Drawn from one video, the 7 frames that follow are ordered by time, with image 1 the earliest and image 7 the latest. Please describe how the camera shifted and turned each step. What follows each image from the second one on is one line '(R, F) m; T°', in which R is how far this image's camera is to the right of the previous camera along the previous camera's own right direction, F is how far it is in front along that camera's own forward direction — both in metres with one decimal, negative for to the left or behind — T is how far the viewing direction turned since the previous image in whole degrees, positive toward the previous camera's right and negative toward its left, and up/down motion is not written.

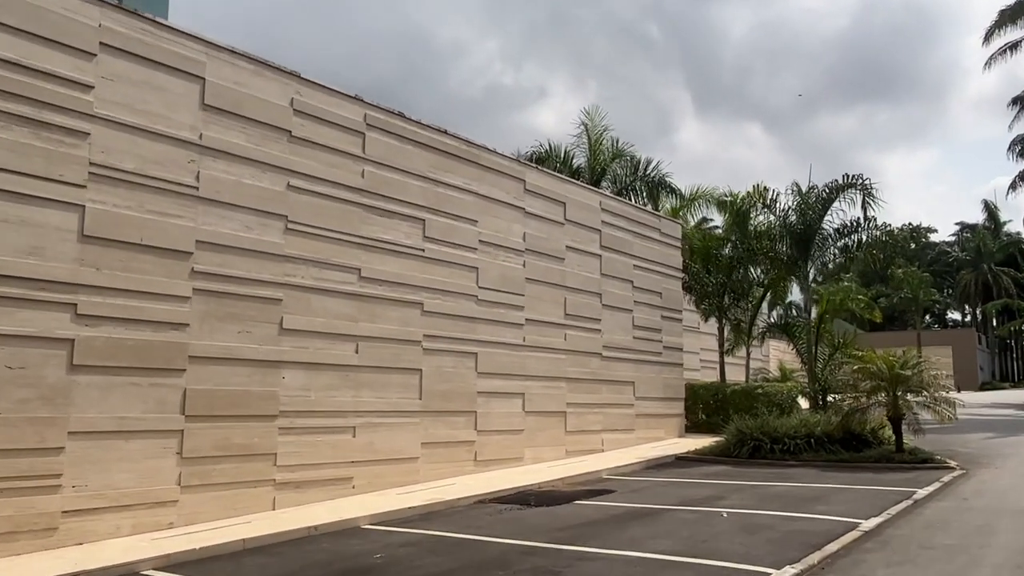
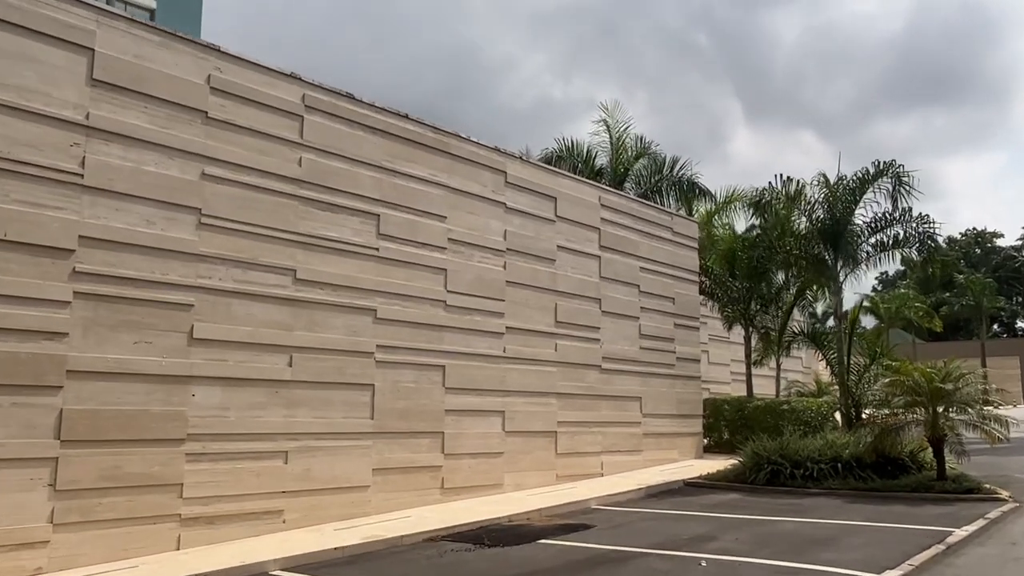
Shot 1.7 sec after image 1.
(+1.2, +1.7) m; -4°
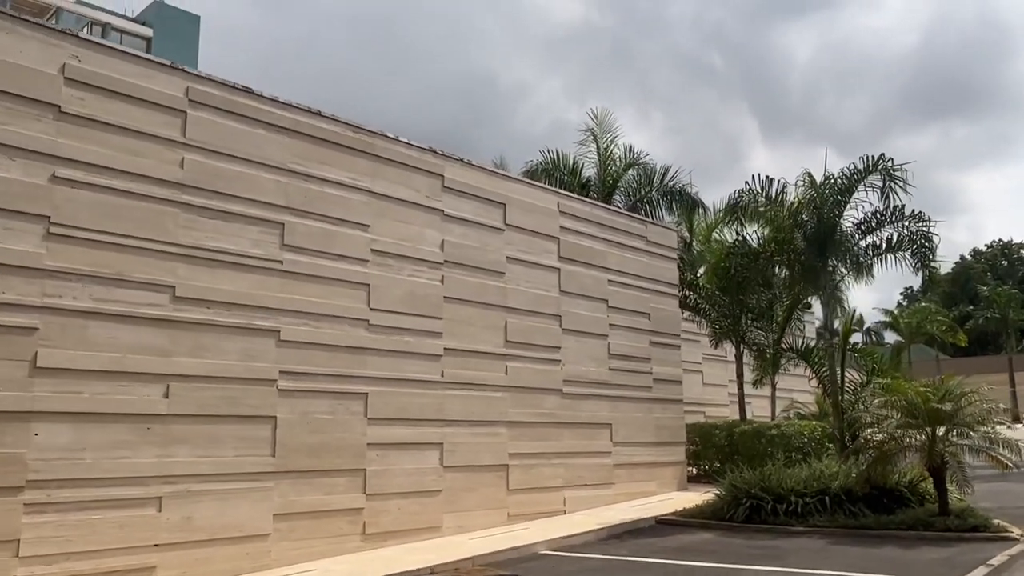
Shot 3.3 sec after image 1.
(+1.2, +1.5) m; -2°
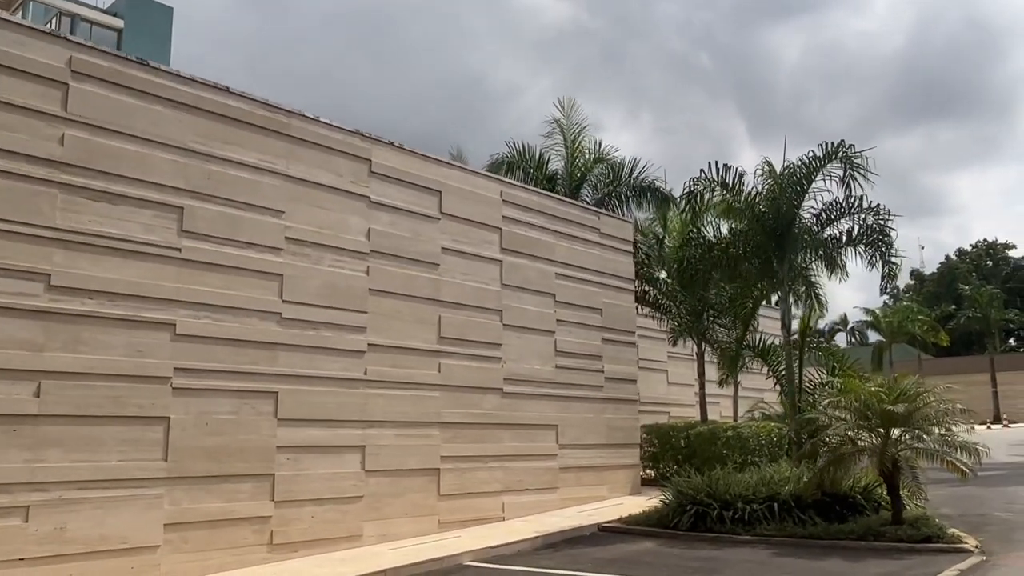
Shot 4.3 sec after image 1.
(+0.8, +0.8) m; +1°
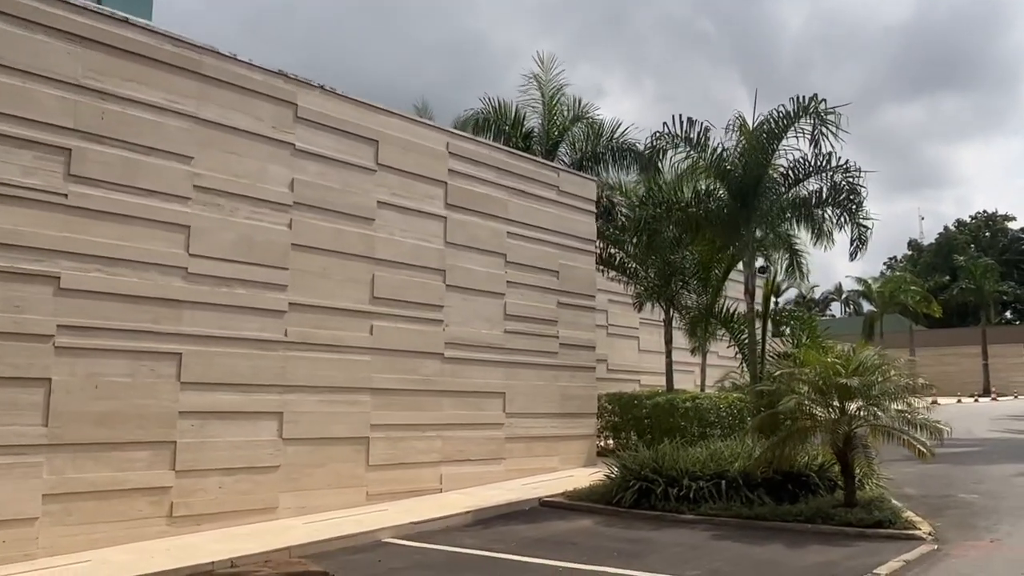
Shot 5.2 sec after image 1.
(+0.8, +0.8) m; 0°
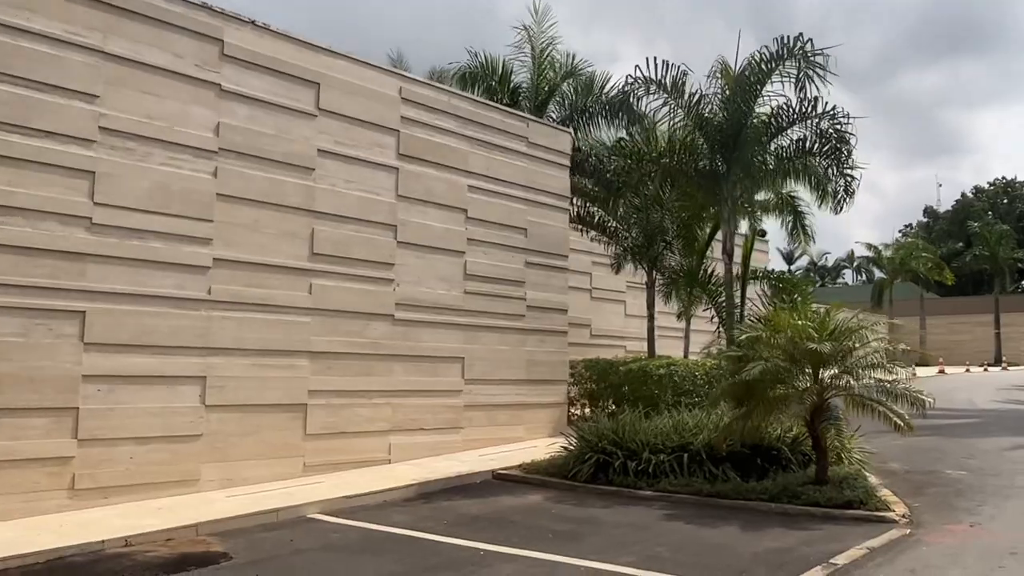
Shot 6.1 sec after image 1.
(+0.8, +0.9) m; -1°
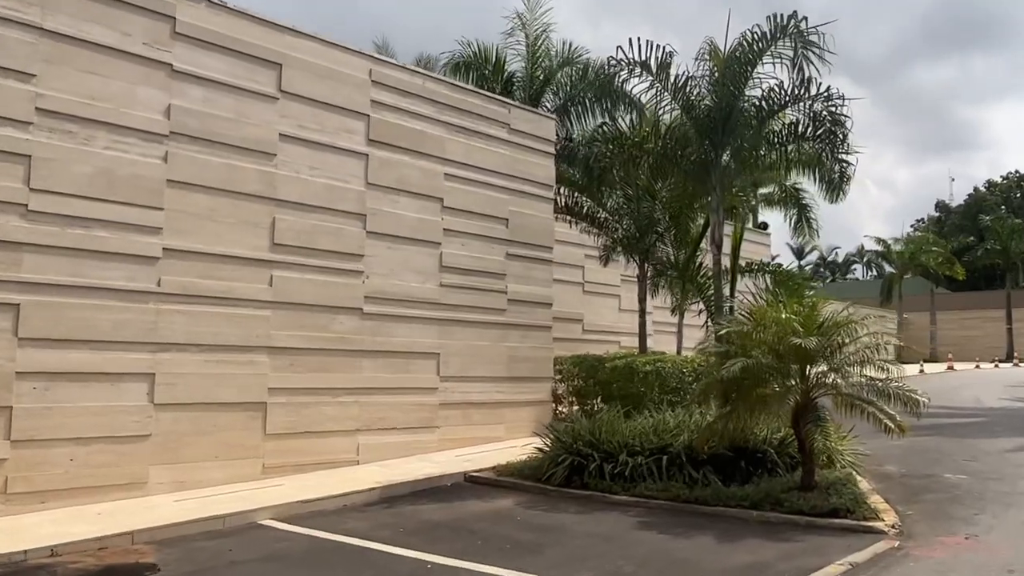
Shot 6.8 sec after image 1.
(+0.4, +0.6) m; -1°
